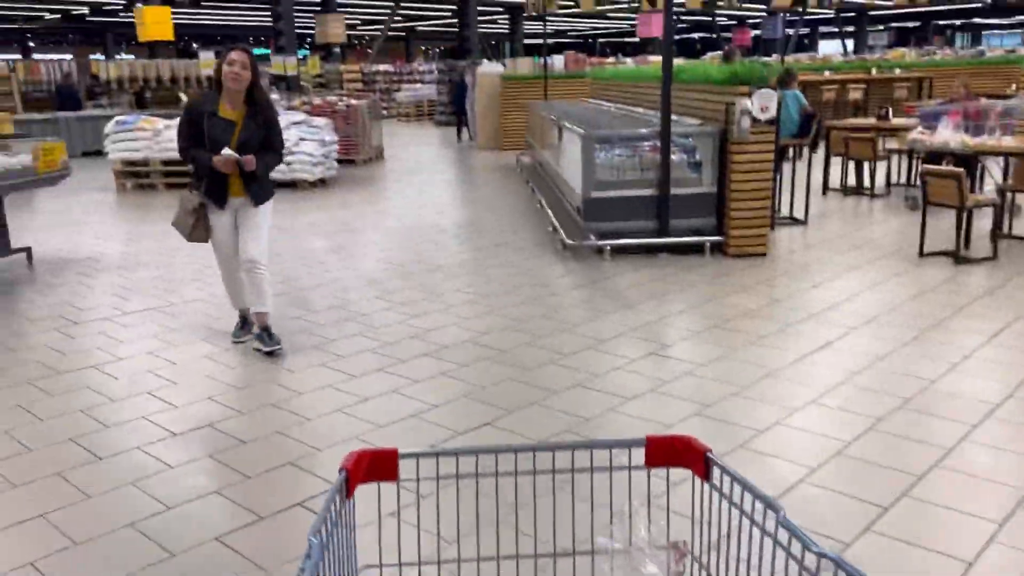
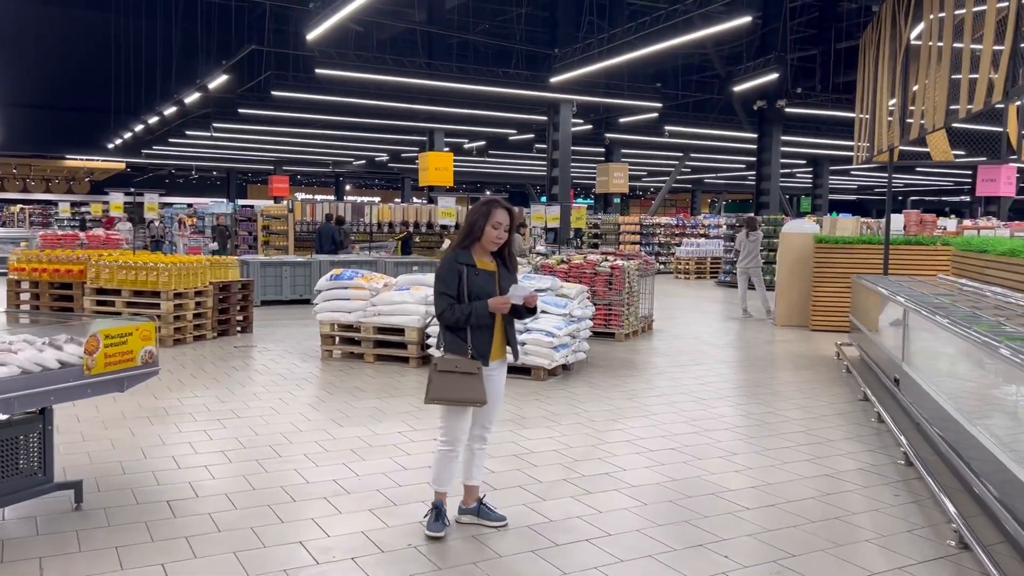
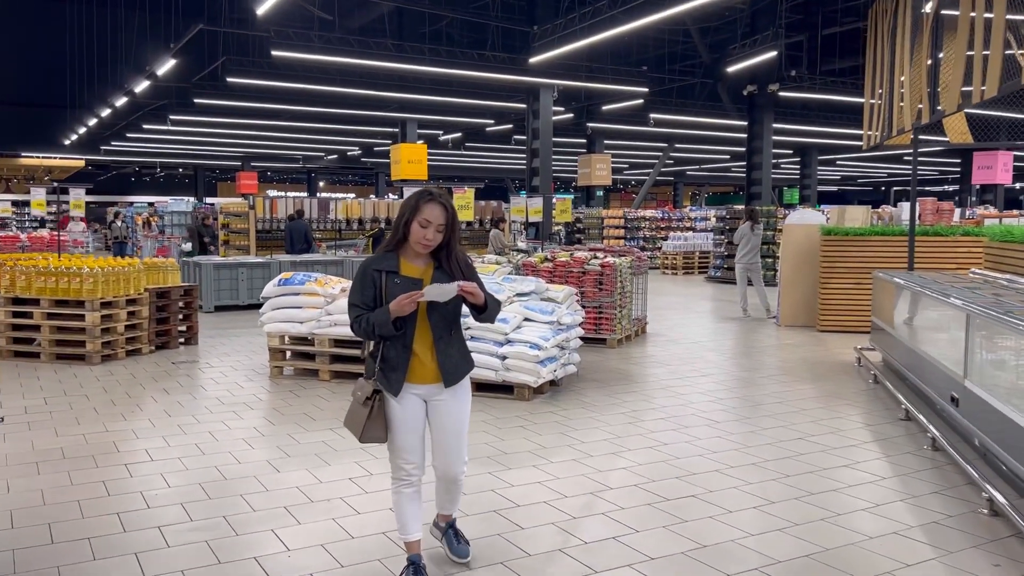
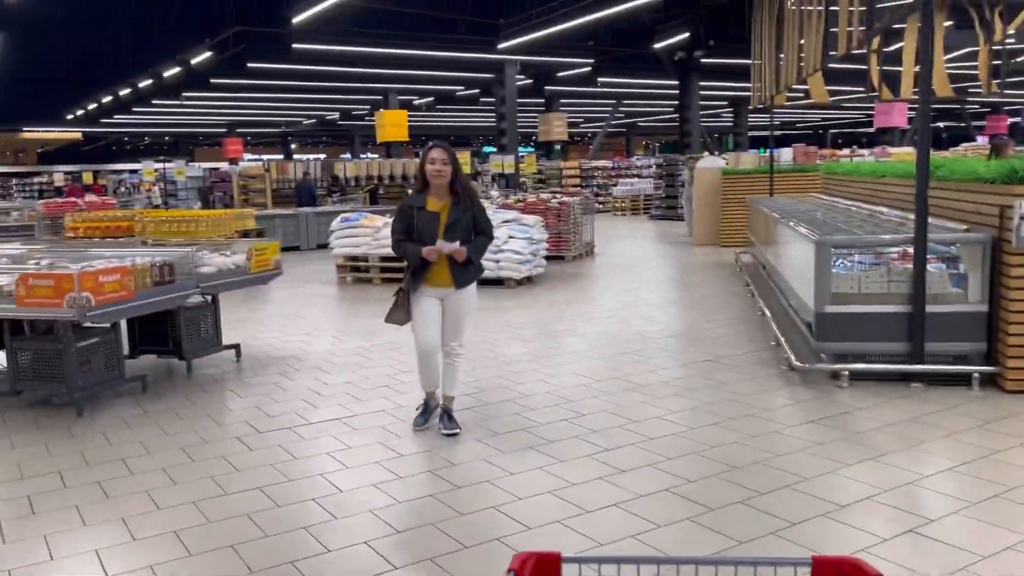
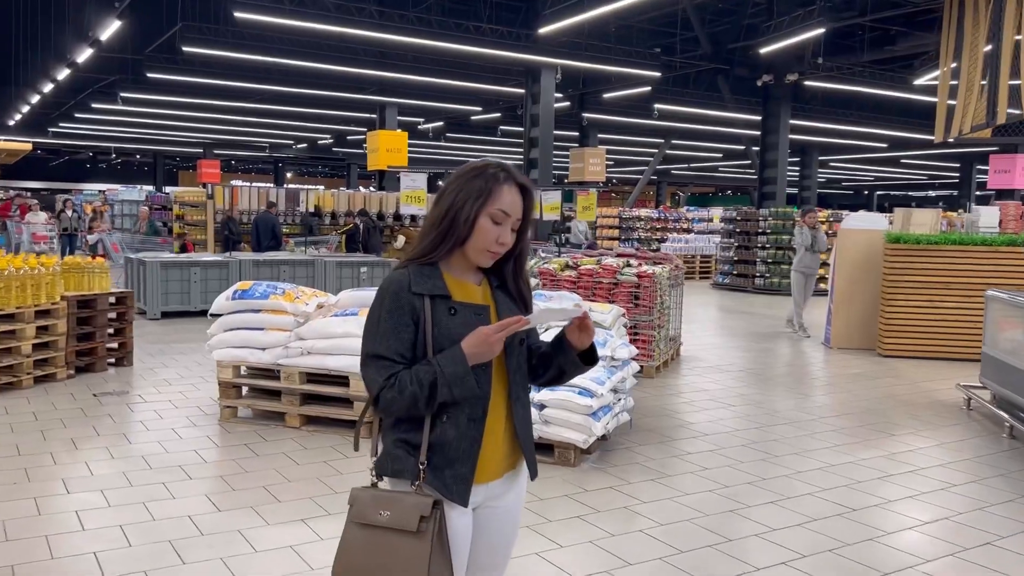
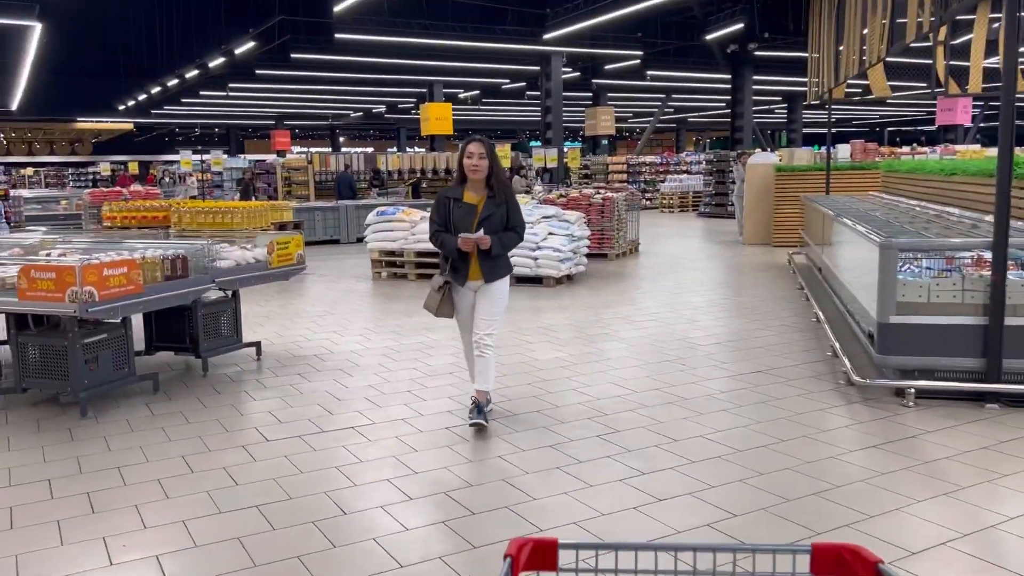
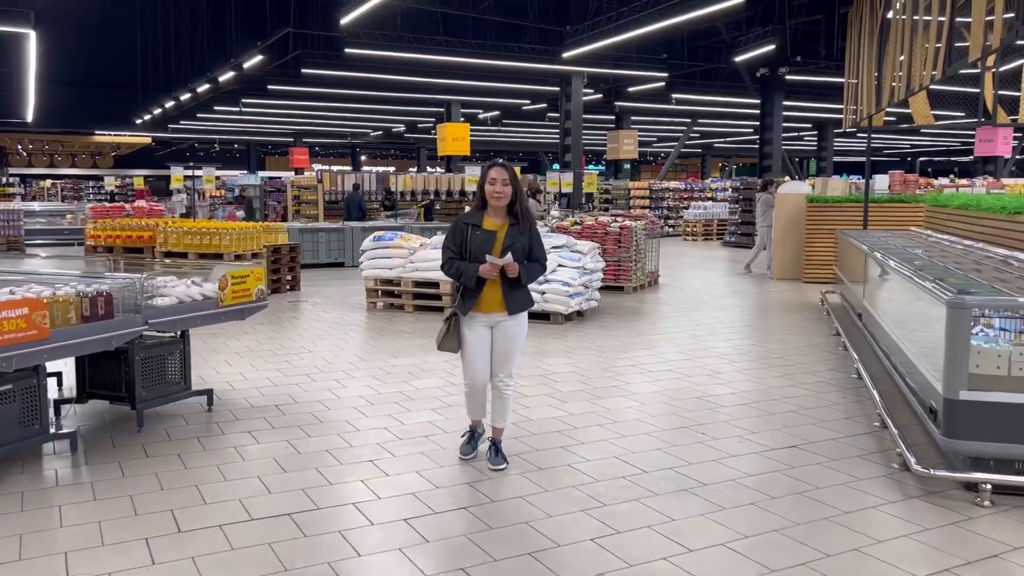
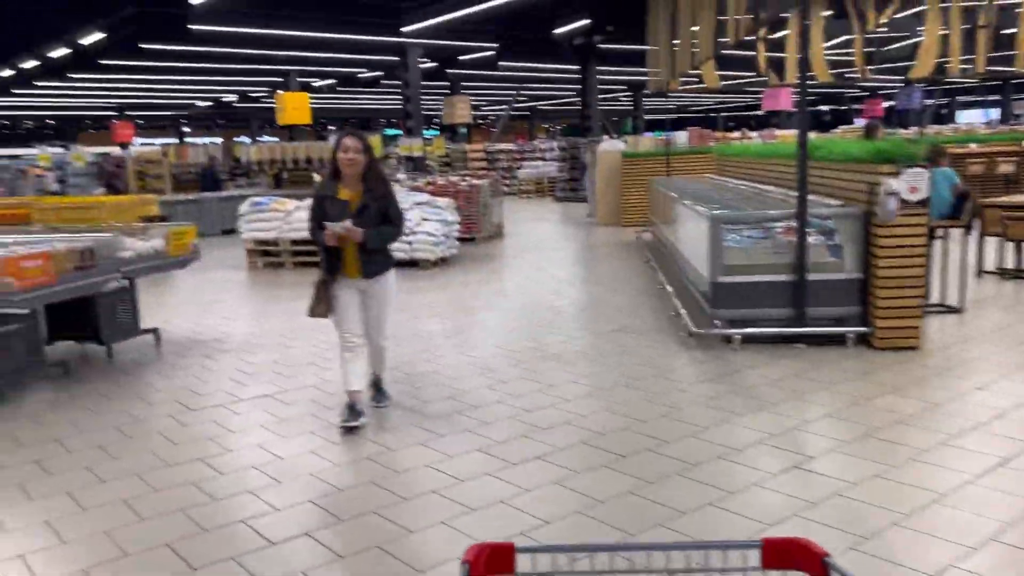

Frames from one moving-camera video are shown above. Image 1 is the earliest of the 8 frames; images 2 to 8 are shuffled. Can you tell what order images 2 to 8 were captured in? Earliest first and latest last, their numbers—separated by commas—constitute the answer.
8, 4, 6, 7, 2, 3, 5
